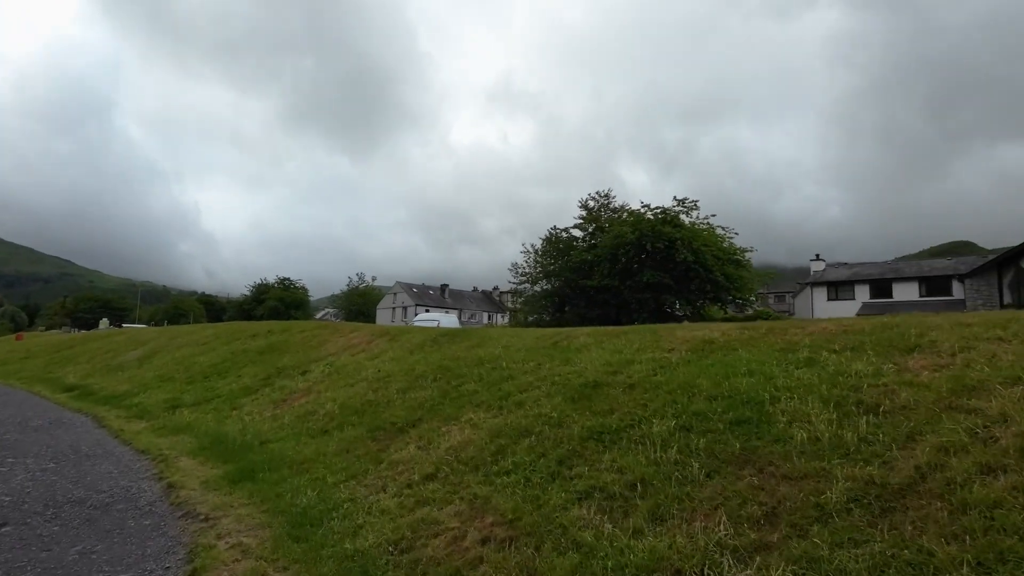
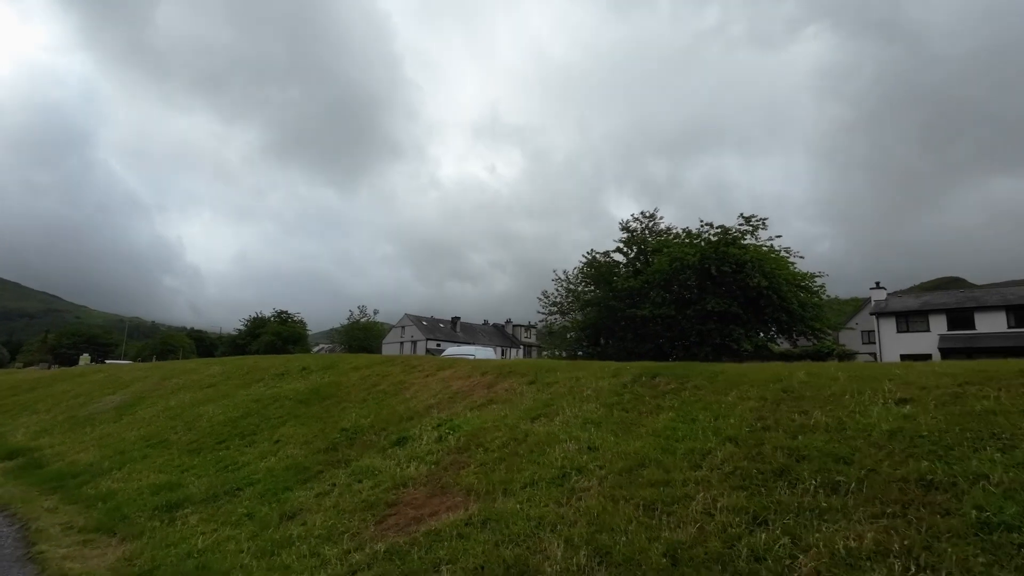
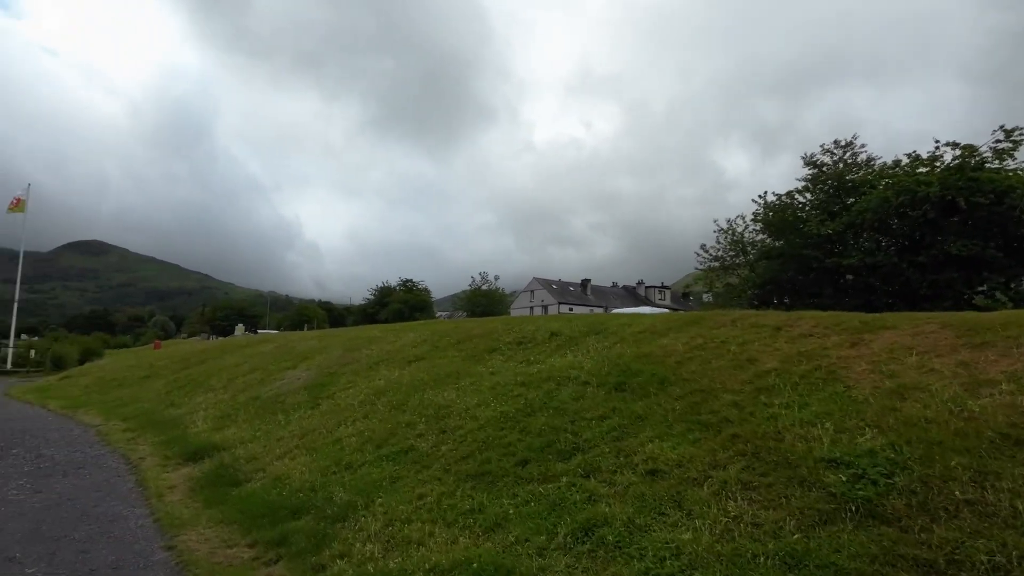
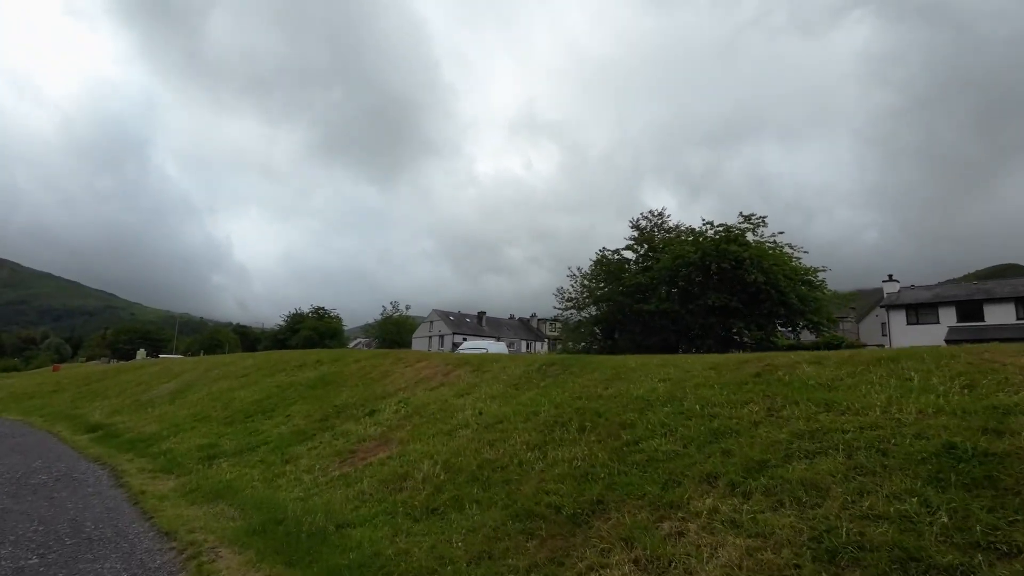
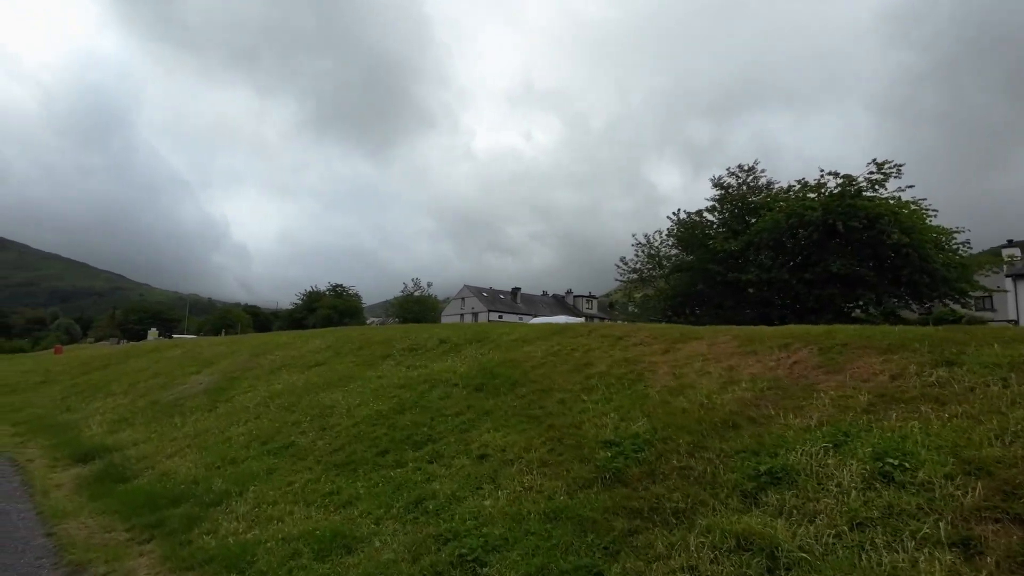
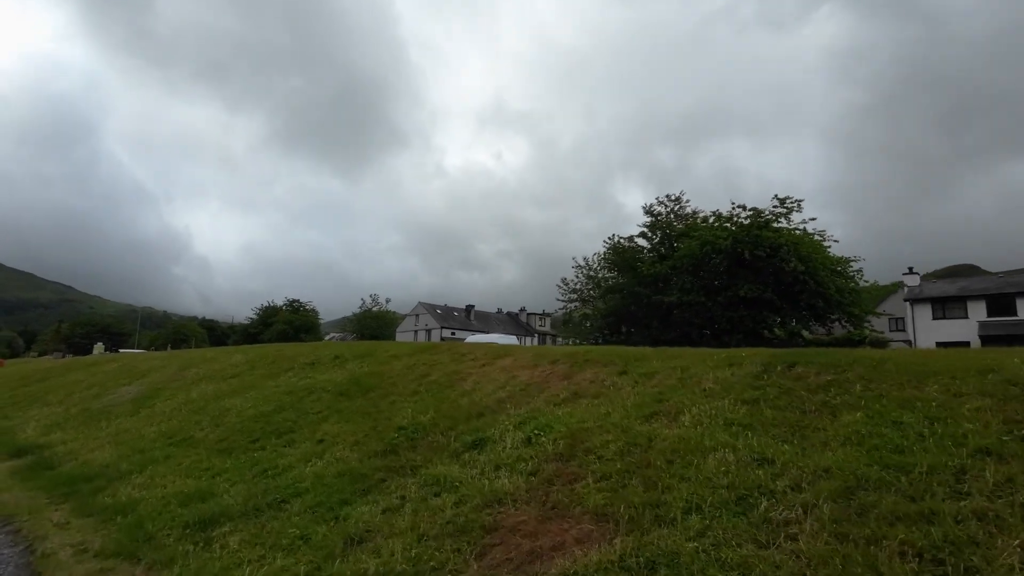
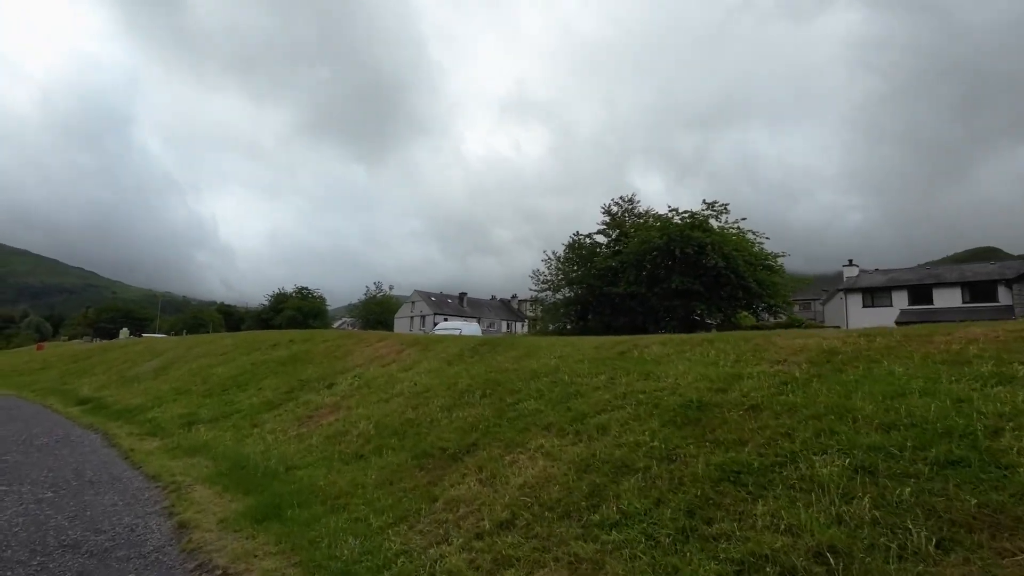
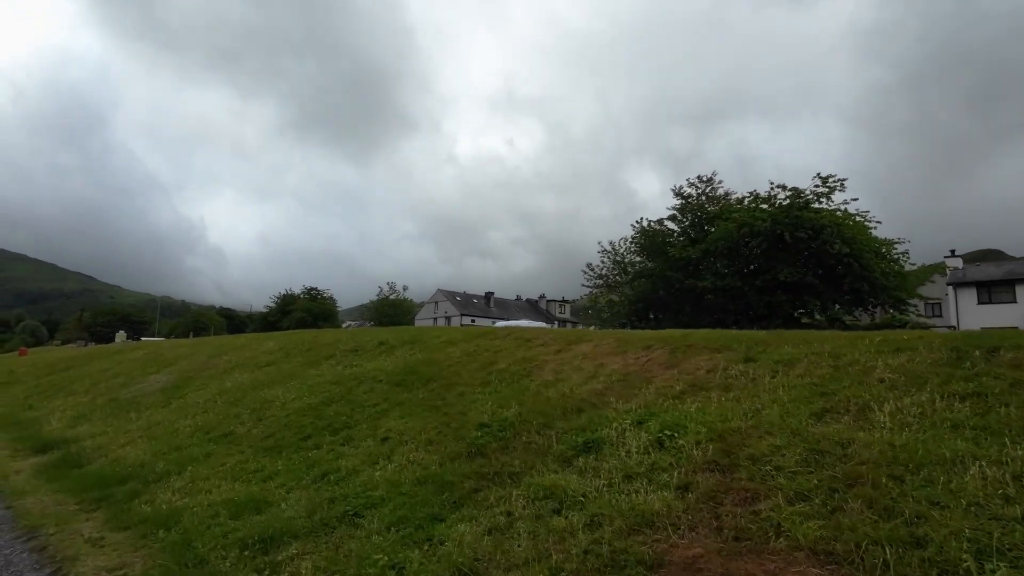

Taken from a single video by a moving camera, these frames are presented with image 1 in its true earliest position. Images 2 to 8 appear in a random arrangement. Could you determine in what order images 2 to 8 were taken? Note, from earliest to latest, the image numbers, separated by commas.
7, 4, 2, 6, 8, 5, 3
